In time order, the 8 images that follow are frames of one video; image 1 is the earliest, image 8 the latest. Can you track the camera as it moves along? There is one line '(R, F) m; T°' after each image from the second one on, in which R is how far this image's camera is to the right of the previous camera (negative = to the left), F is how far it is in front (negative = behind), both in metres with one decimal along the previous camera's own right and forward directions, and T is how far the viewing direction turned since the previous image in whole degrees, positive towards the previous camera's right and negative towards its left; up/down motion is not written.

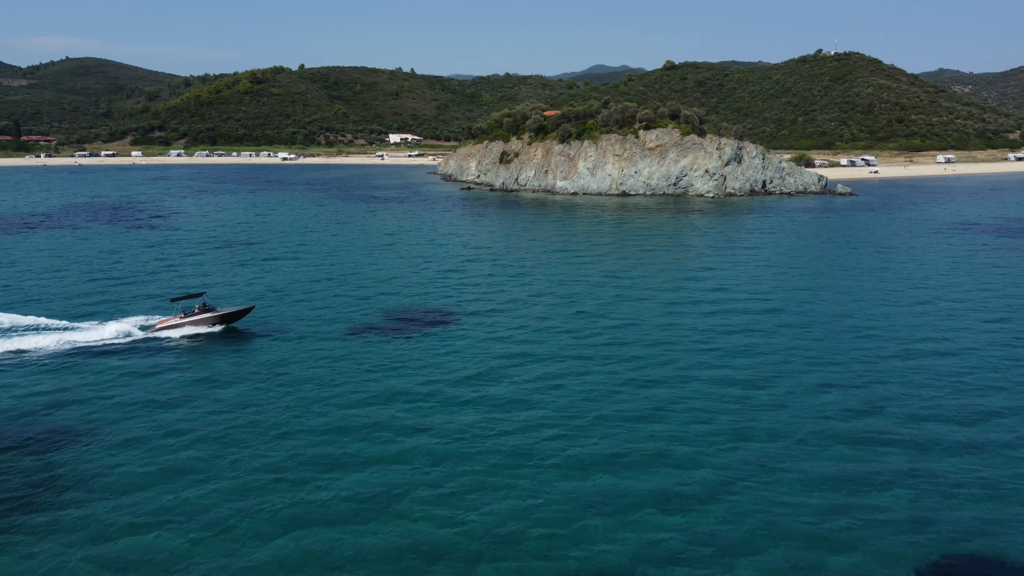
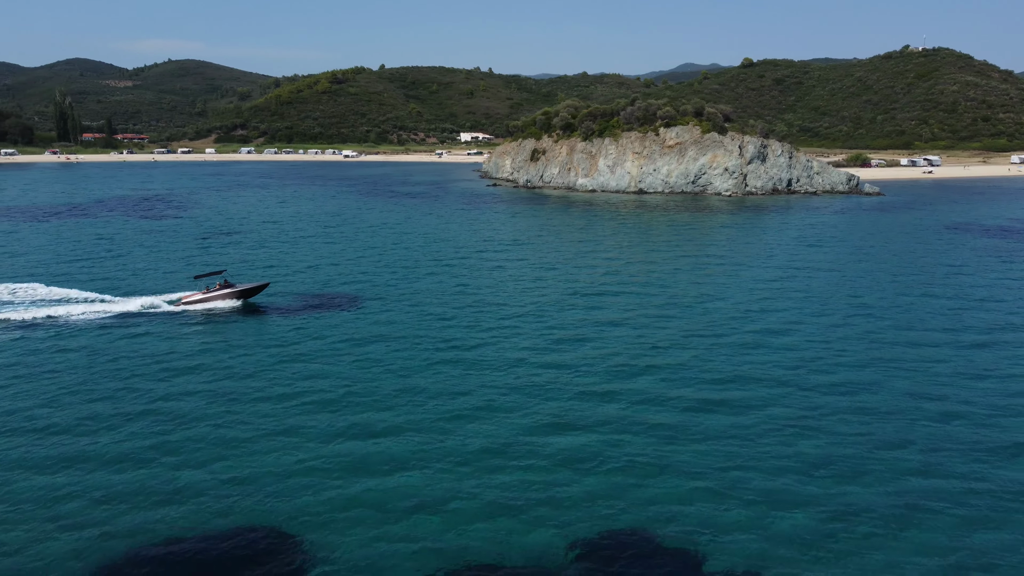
(+9.6, -2.4) m; -5°
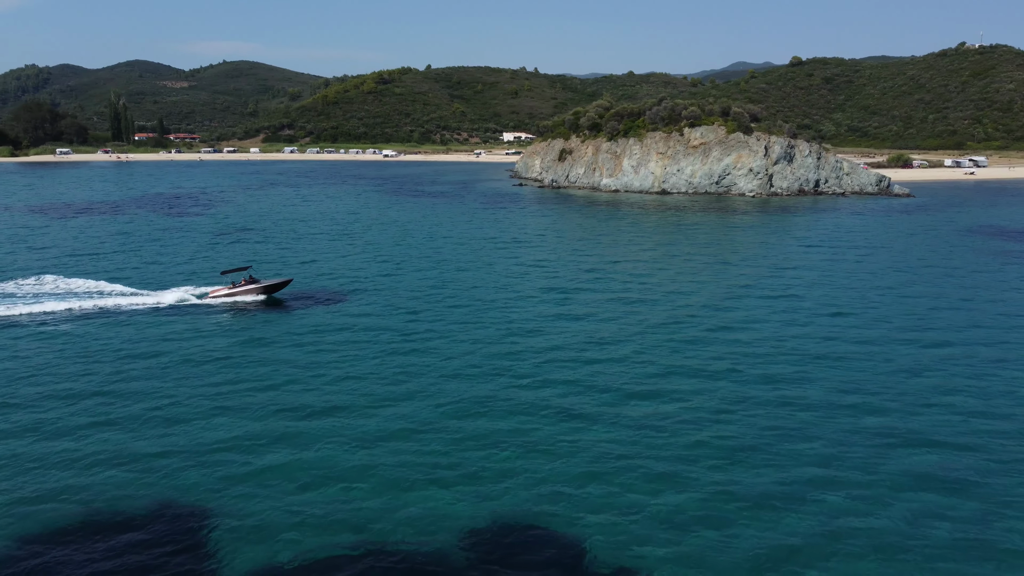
(+3.6, -1.0) m; -3°
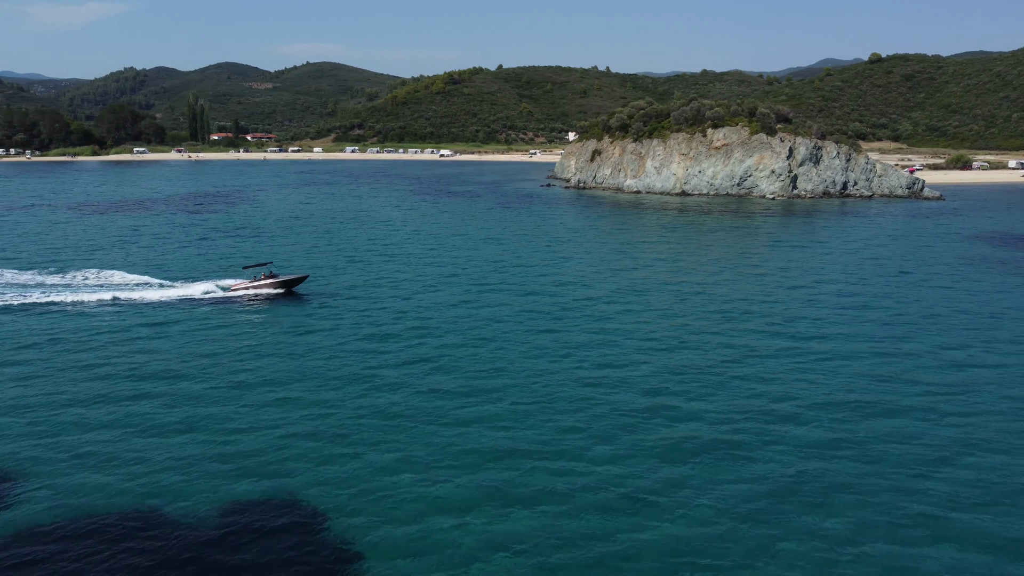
(+8.4, -2.3) m; -5°
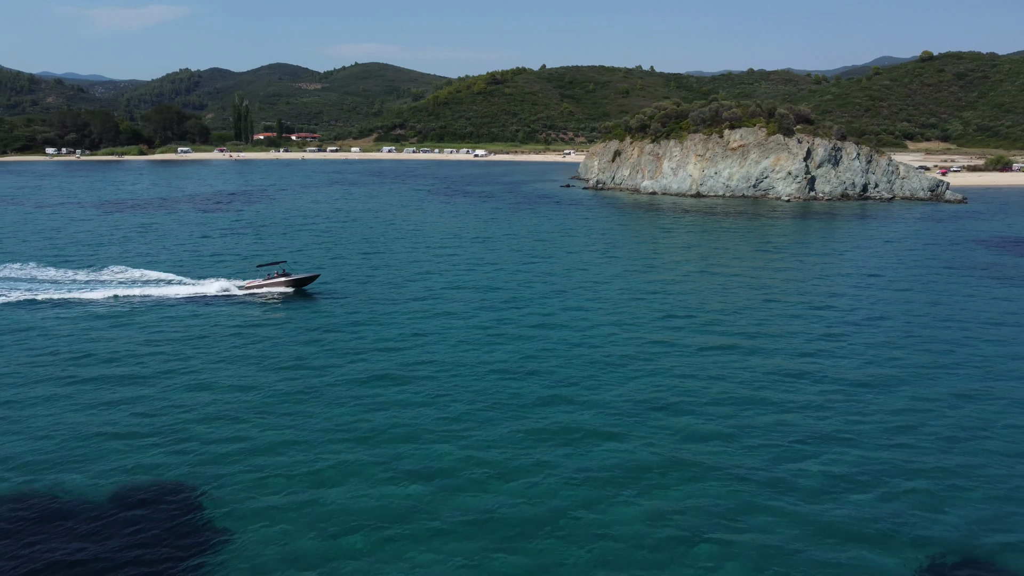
(+4.7, -1.2) m; -3°
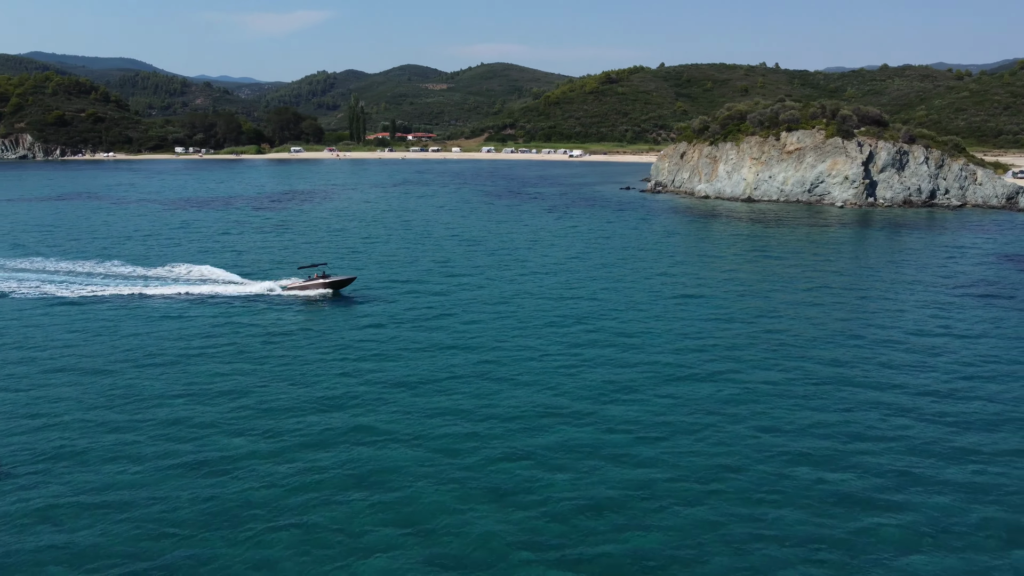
(+11.3, -1.9) m; -8°
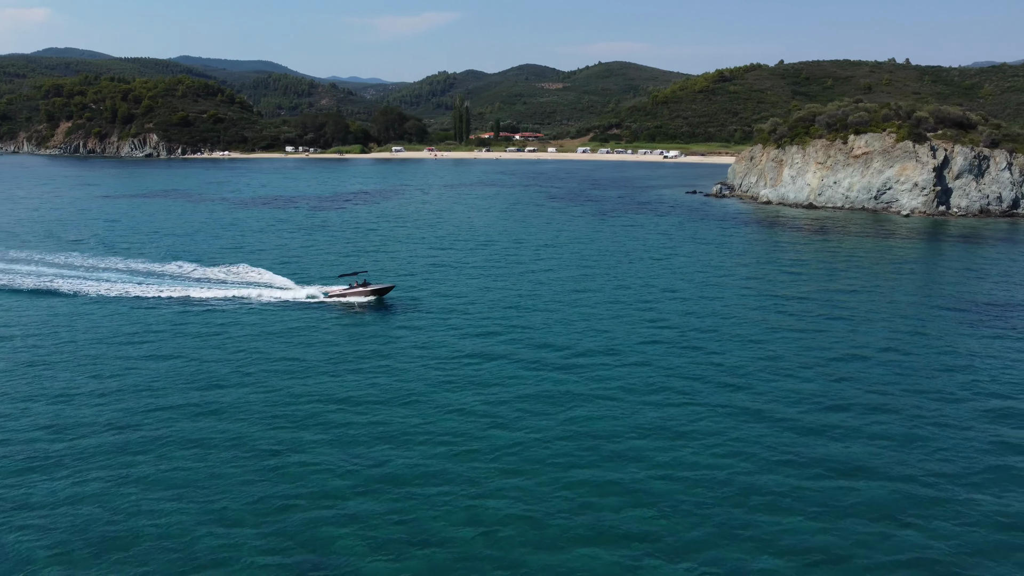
(+9.1, -1.1) m; -7°
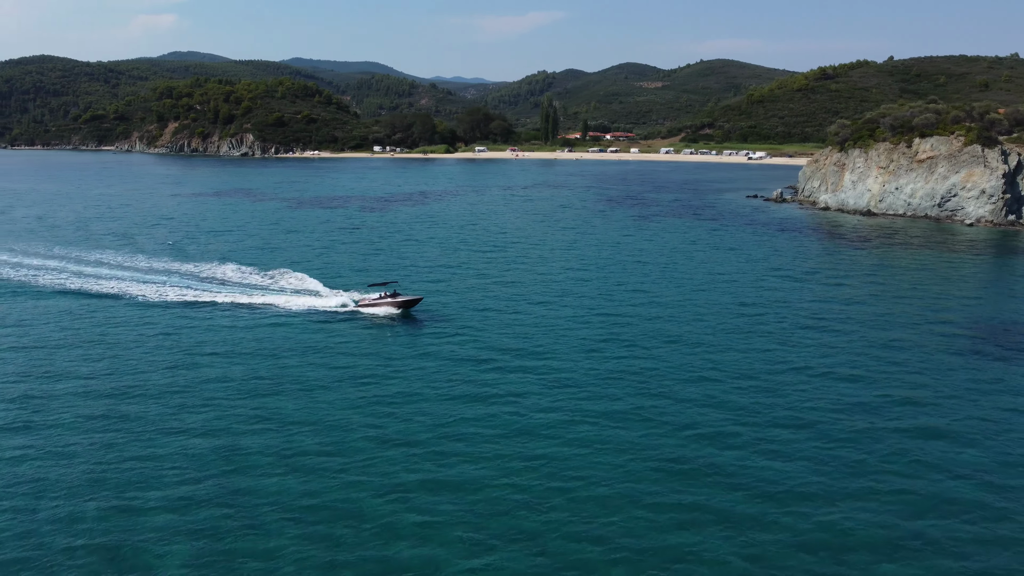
(+7.3, -0.7) m; -6°
